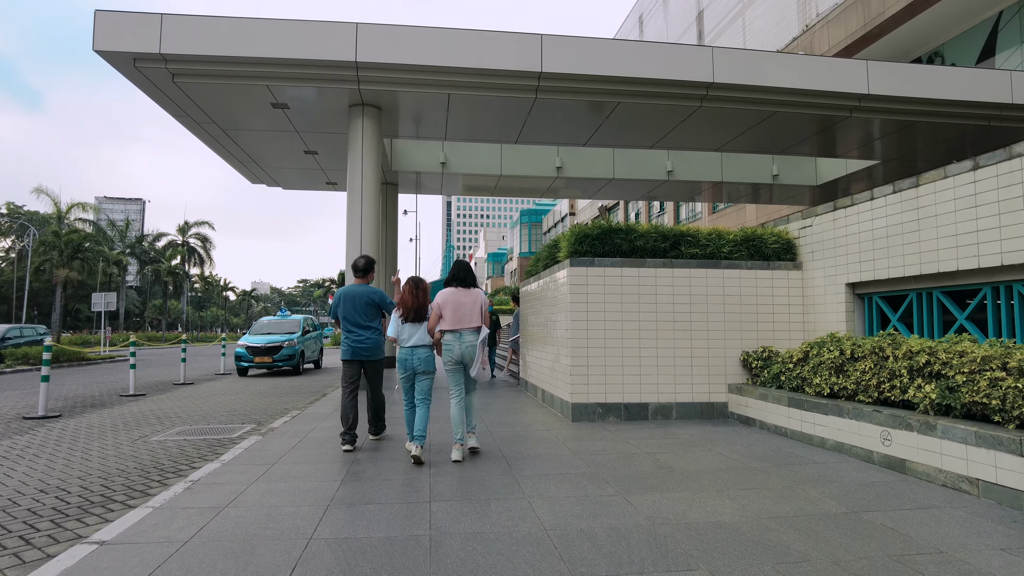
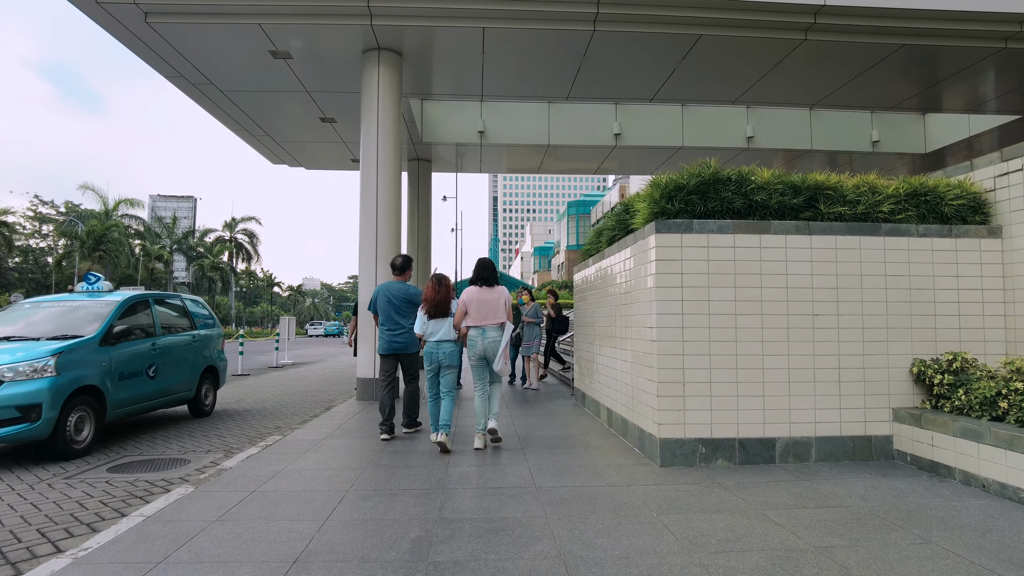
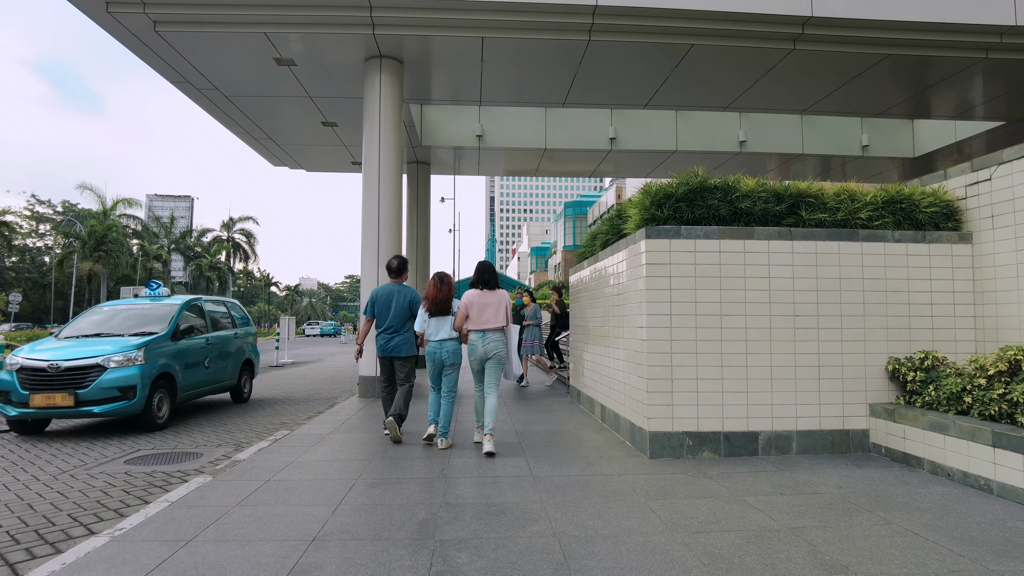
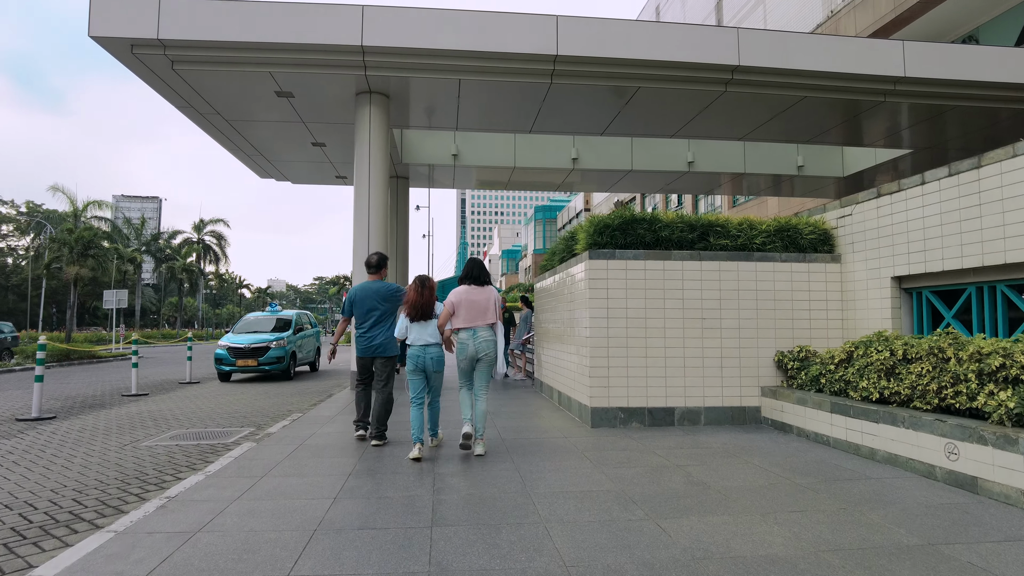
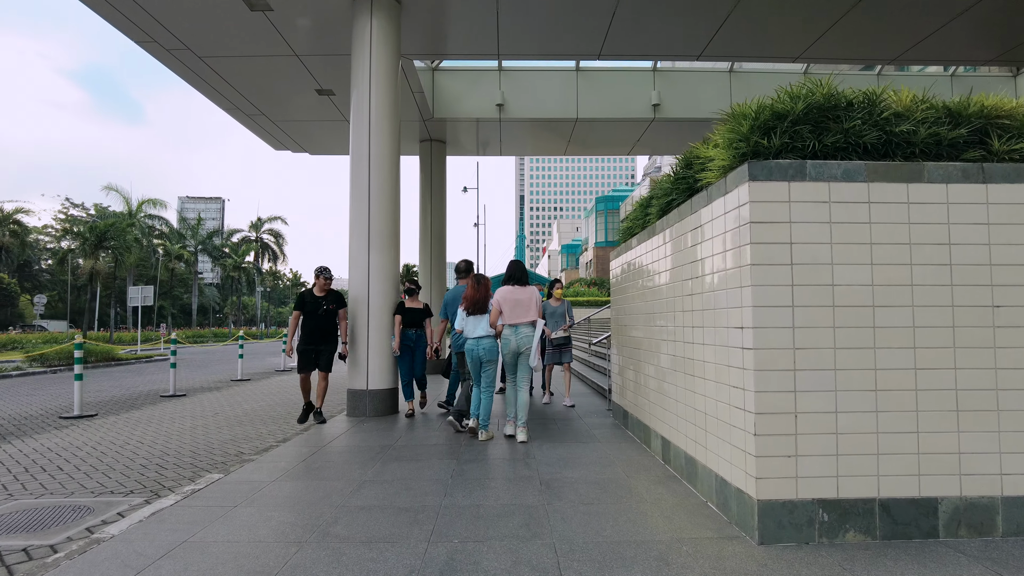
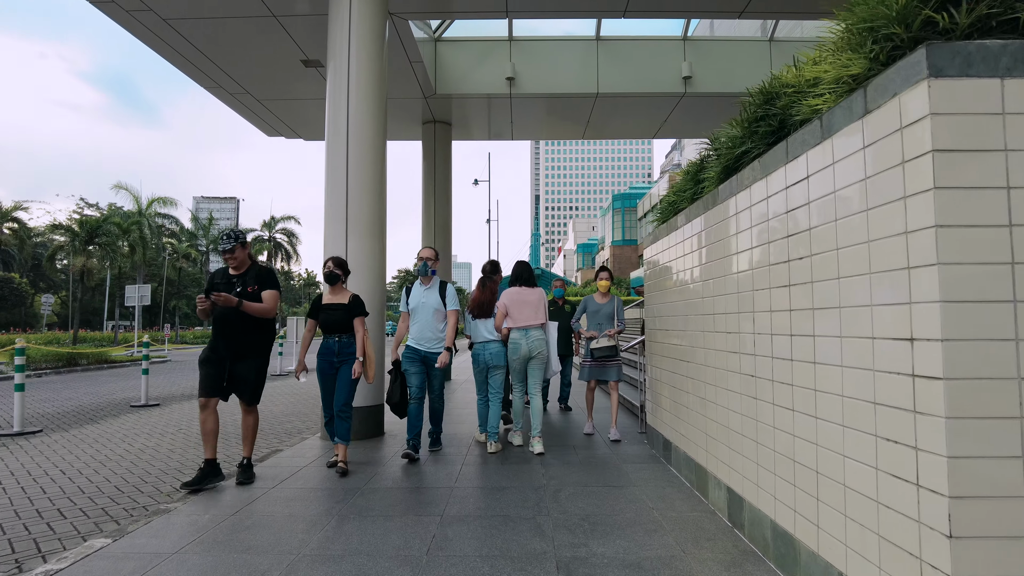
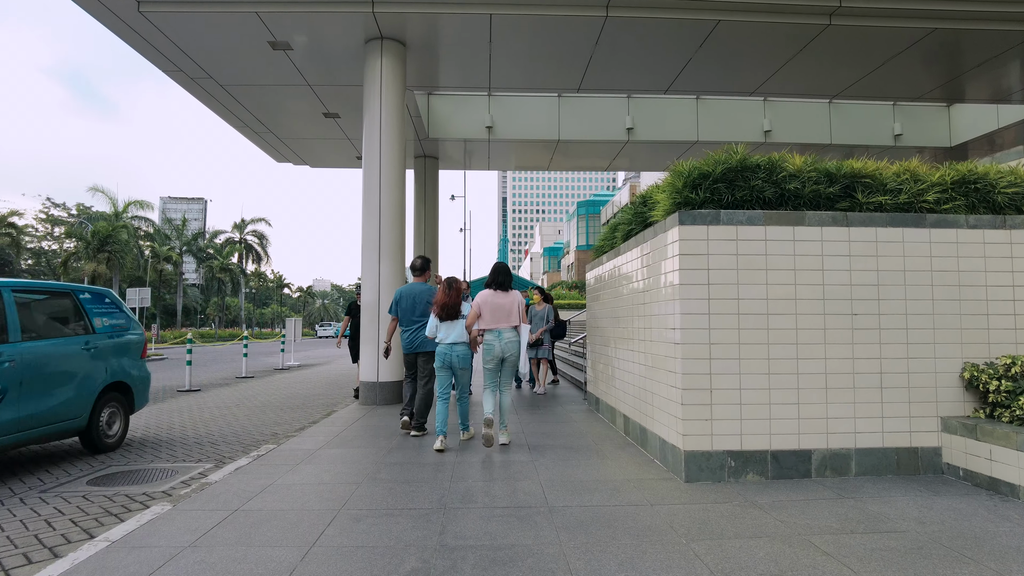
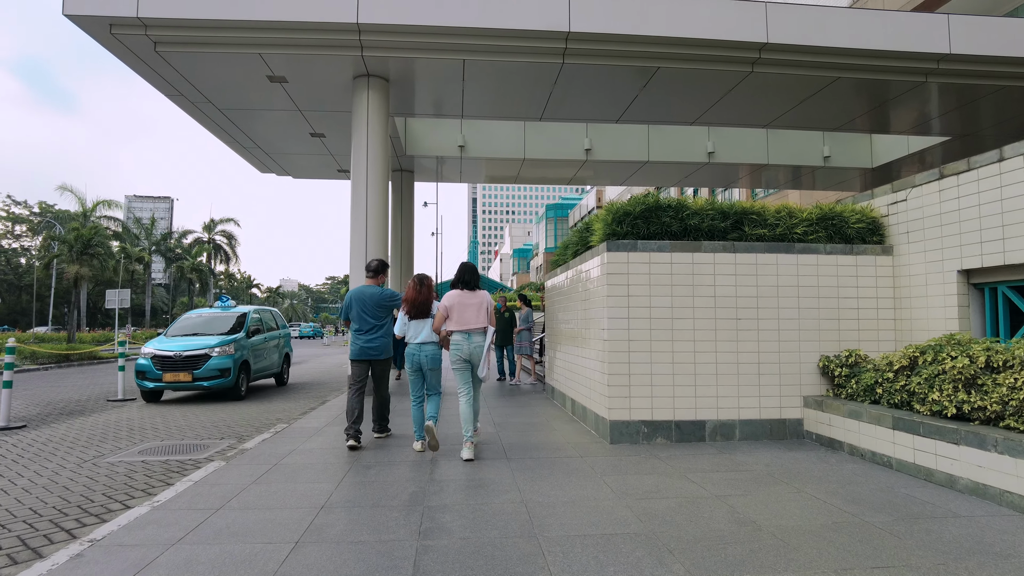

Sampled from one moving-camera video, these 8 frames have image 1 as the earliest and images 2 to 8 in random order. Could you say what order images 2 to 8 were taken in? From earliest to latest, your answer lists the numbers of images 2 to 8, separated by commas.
4, 8, 3, 2, 7, 5, 6
